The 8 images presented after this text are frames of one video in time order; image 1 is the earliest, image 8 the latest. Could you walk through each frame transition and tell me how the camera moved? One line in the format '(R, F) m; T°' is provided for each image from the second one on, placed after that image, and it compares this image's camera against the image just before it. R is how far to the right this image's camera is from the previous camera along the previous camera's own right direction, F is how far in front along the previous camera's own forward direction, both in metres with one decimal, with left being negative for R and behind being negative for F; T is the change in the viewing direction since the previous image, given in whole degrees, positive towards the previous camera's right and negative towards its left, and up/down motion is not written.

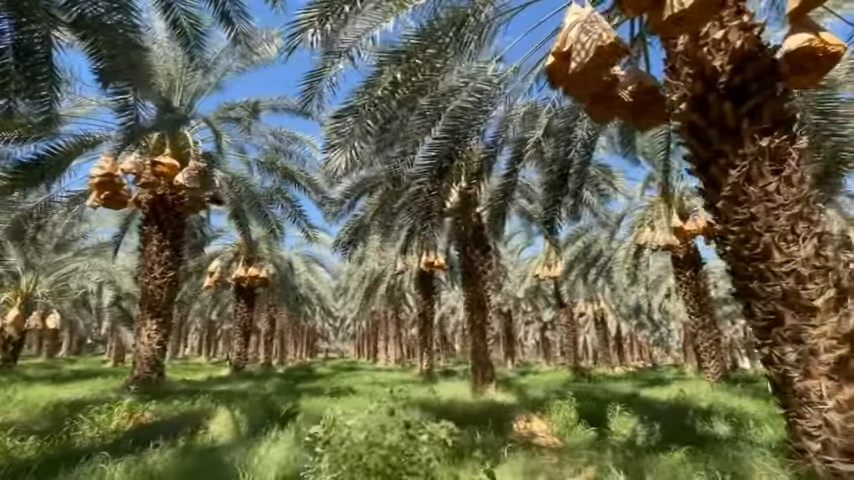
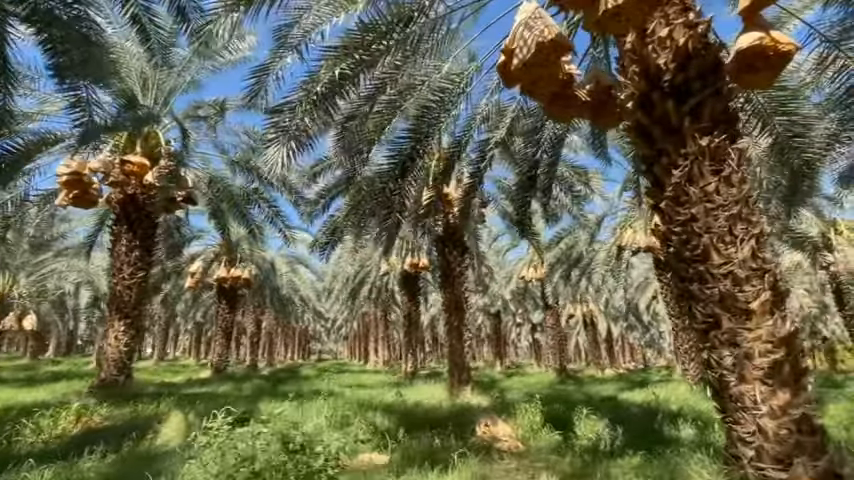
(+0.7, +0.1) m; 0°
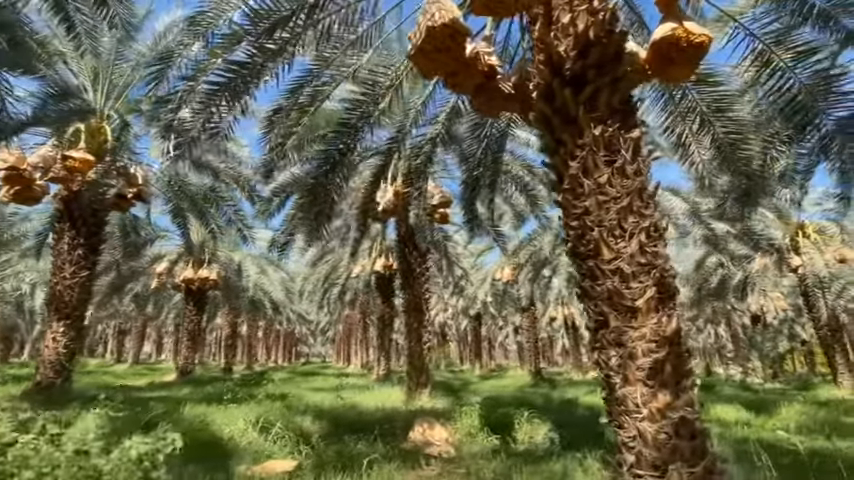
(+1.2, +0.2) m; +1°
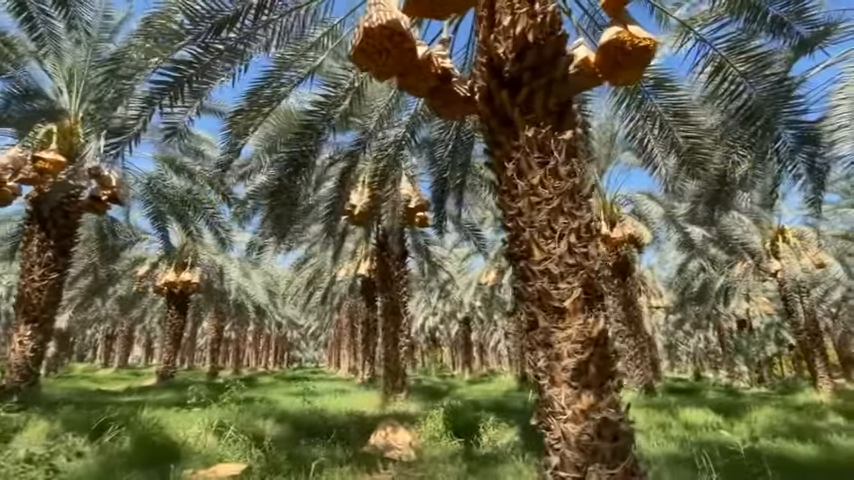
(+0.7, 0.0) m; +1°
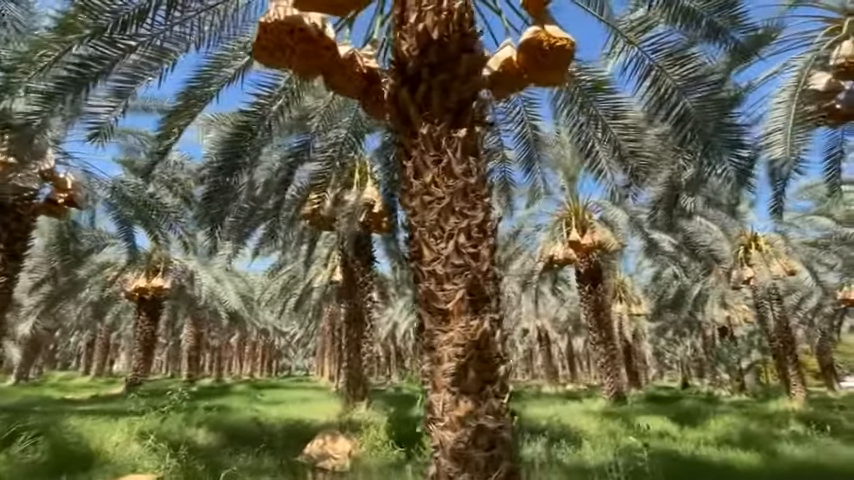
(+1.1, +0.1) m; +1°
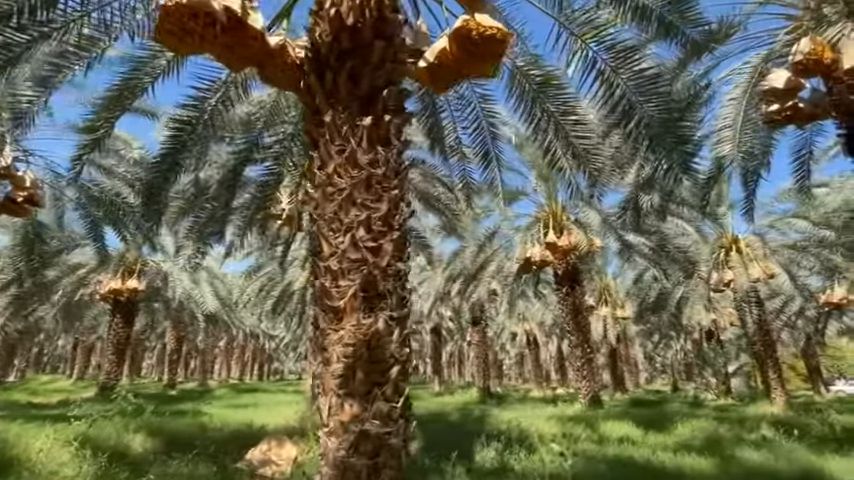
(+0.9, +0.2) m; 0°
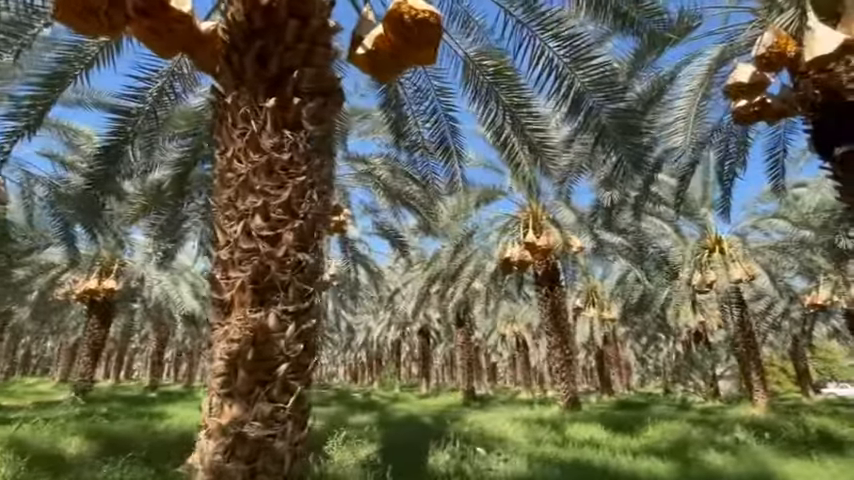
(+0.8, +0.2) m; 0°
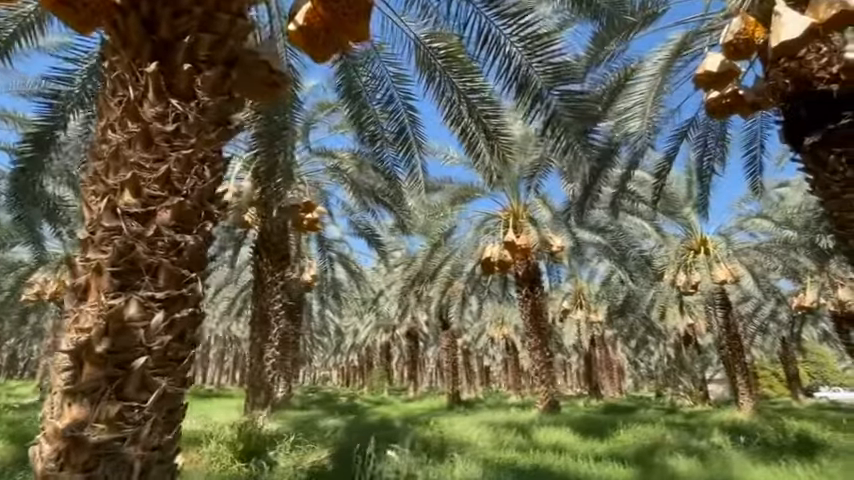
(+0.8, +0.4) m; 0°
